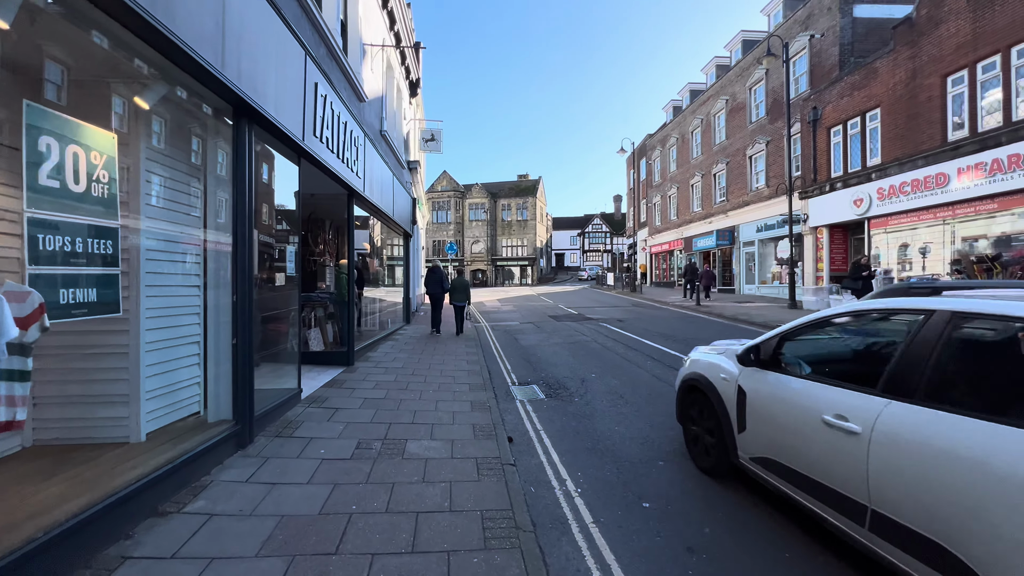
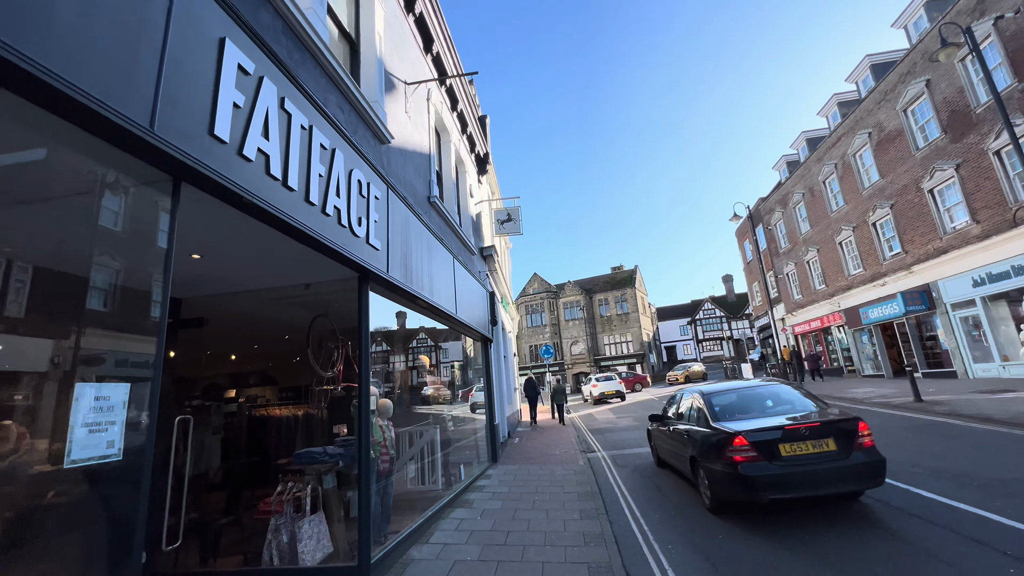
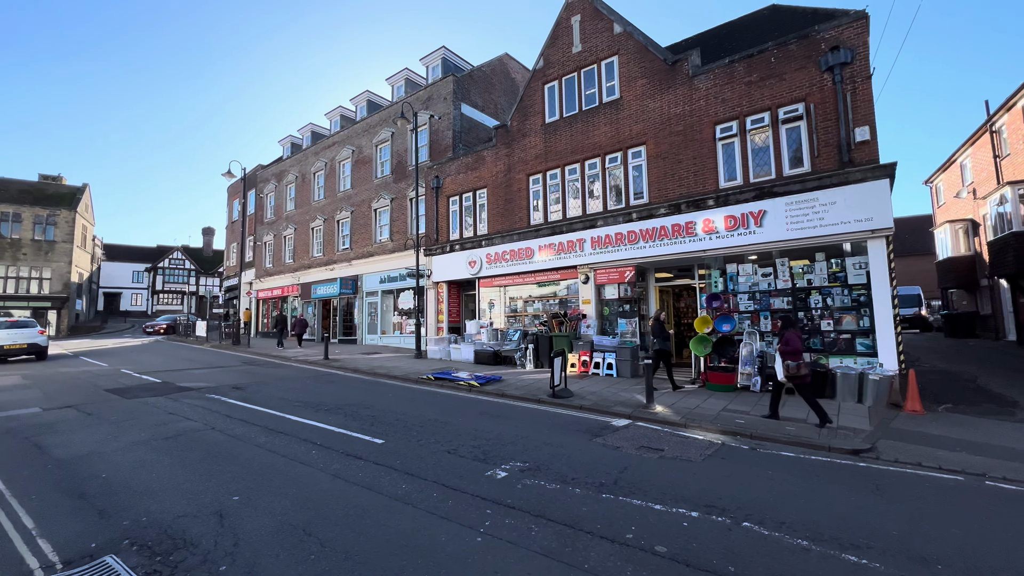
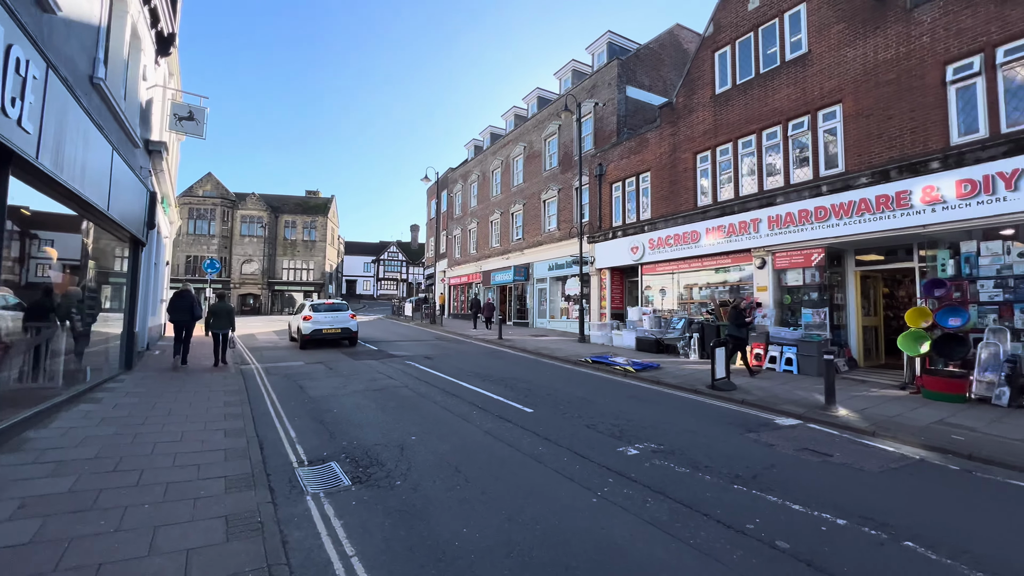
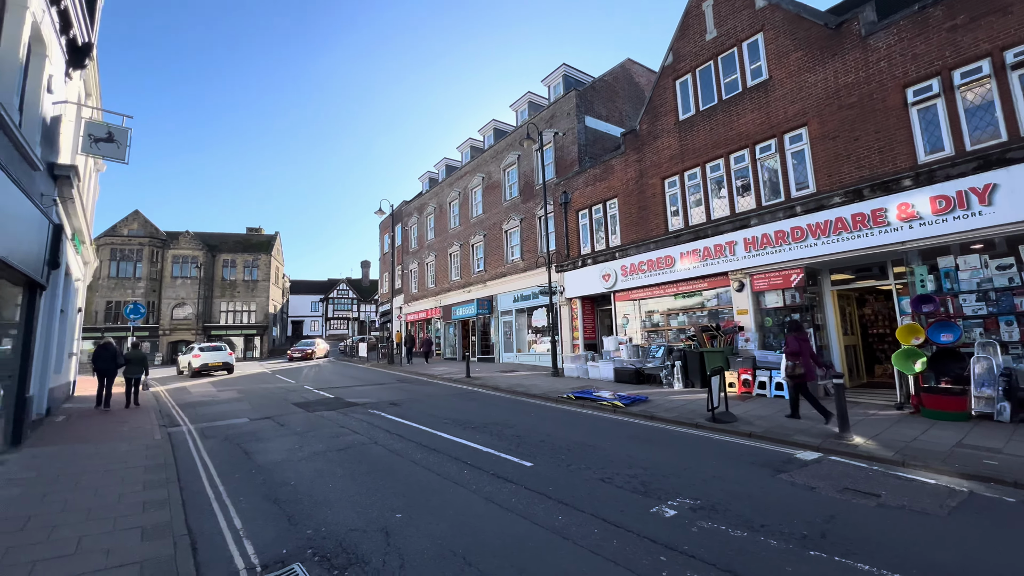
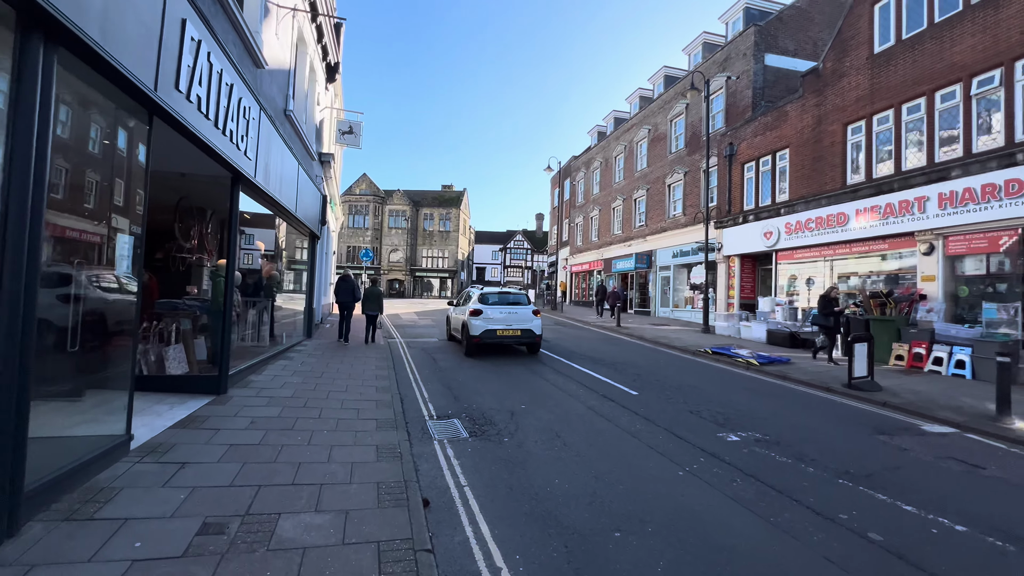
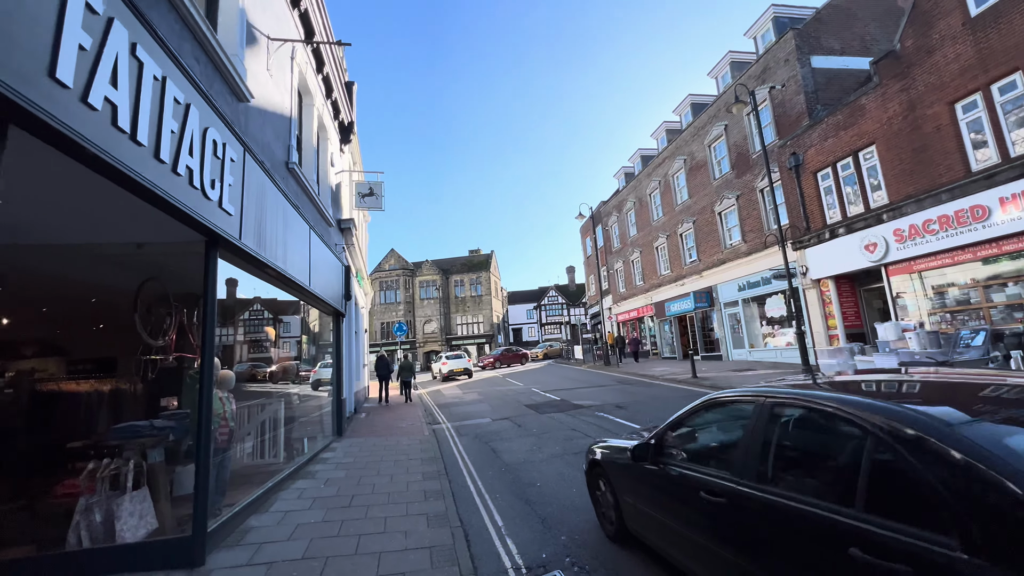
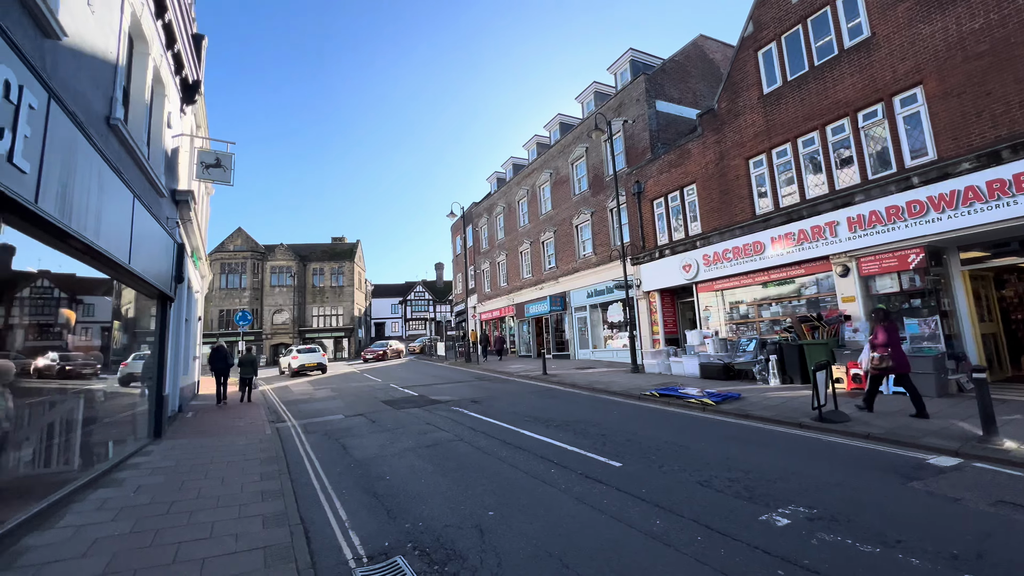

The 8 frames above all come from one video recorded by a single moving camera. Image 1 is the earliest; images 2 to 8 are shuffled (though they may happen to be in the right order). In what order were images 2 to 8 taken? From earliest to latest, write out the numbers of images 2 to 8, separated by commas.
6, 4, 3, 5, 8, 7, 2
